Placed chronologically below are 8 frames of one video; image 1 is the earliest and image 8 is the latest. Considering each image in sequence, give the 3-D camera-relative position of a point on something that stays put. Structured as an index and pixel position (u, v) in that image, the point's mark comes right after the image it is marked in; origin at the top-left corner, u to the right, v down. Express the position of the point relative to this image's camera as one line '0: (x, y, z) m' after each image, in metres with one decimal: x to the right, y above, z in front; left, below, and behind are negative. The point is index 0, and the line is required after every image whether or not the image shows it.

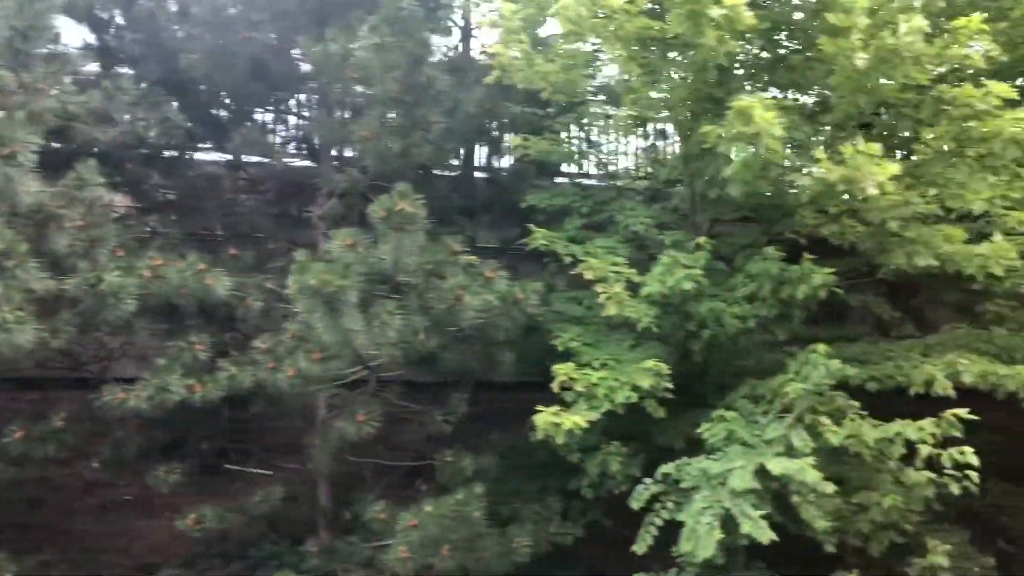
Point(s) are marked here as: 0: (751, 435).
0: (+1.1, -0.7, +4.9) m
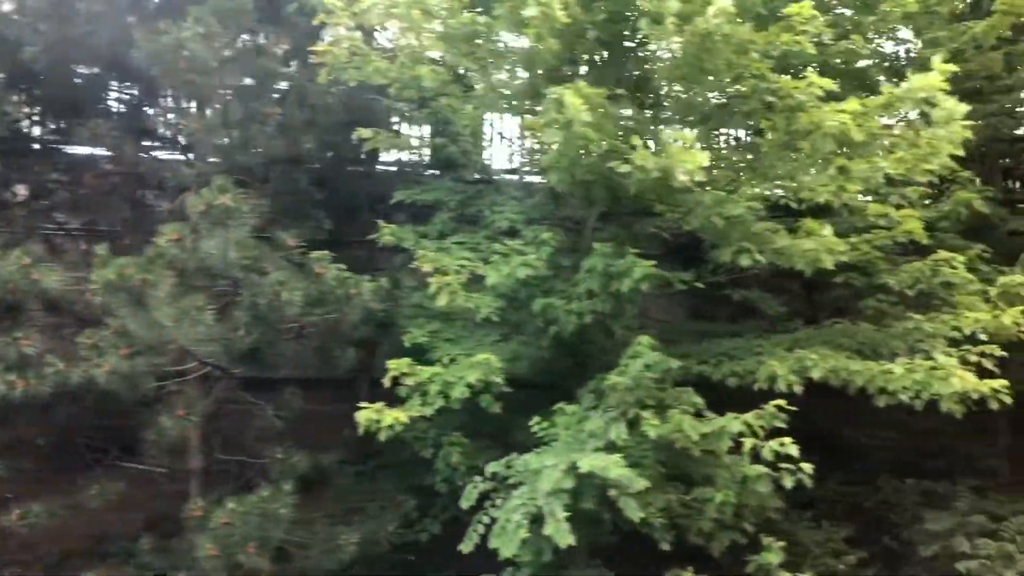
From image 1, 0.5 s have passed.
0: (+0.3, -0.6, +4.9) m
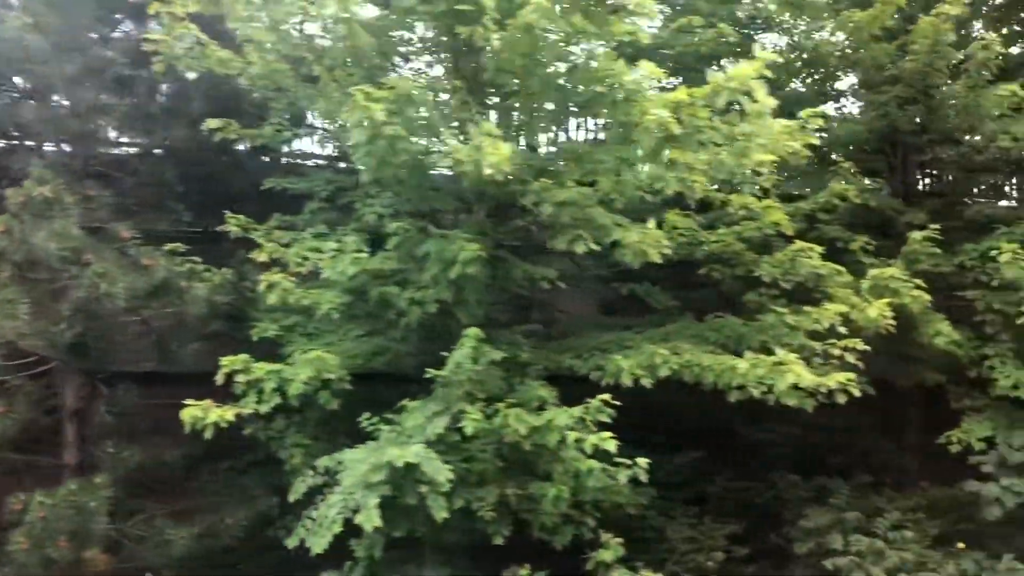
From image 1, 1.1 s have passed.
0: (-0.5, -0.6, +4.8) m
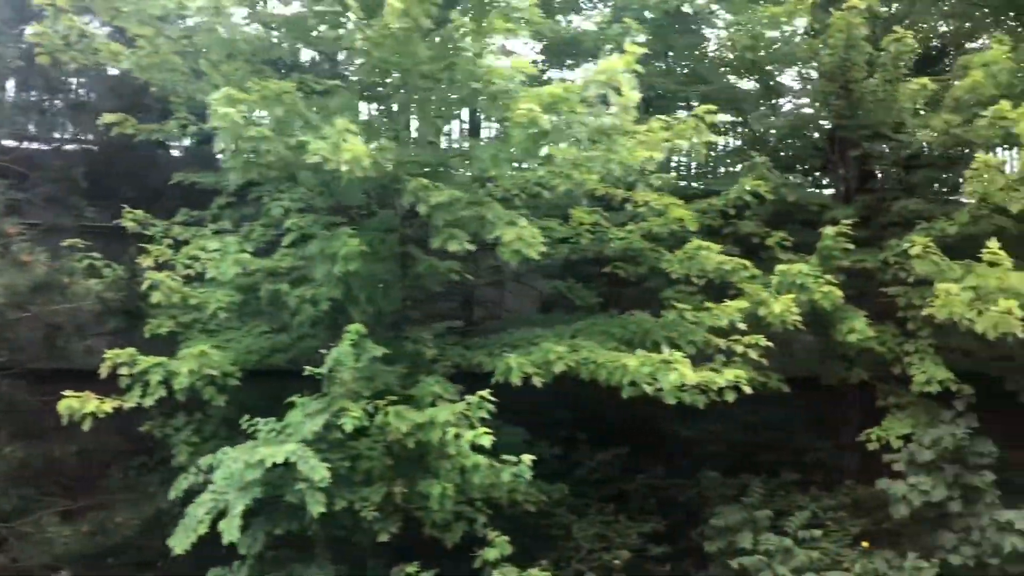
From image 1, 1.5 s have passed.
0: (-1.0, -0.6, +4.8) m
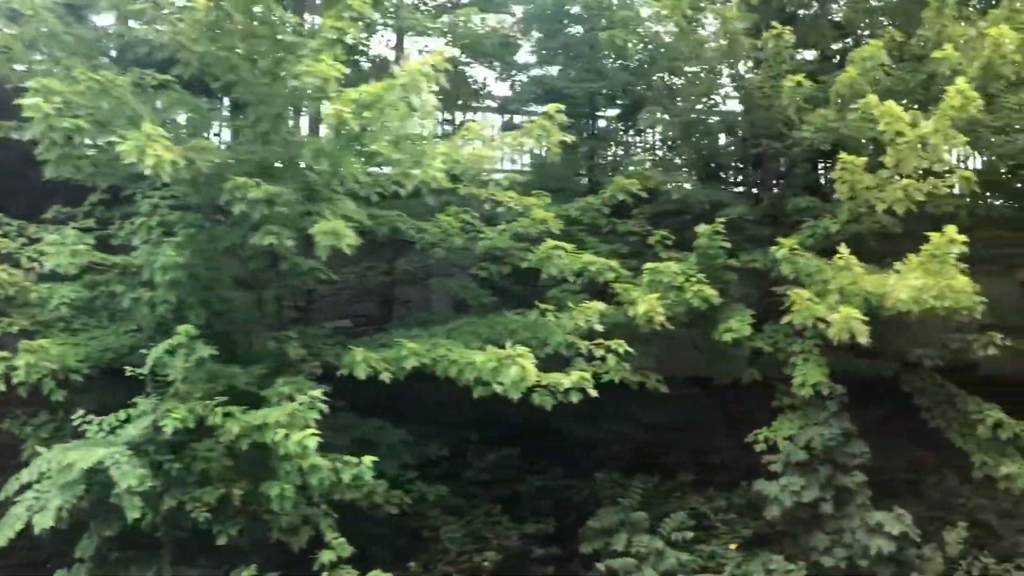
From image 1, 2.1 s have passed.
0: (-1.7, -0.6, +4.7) m
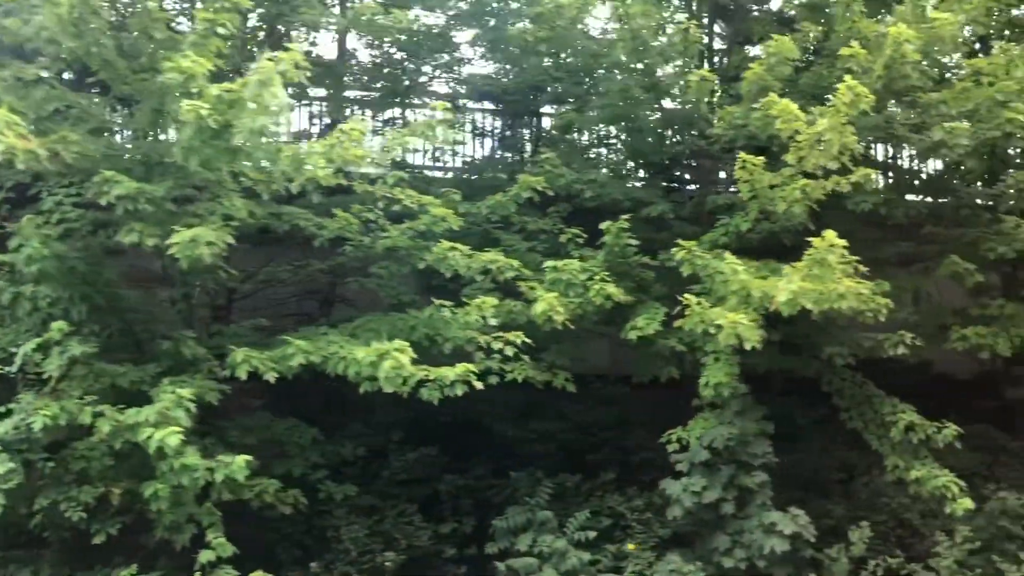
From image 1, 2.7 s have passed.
0: (-2.3, -0.6, +4.7) m
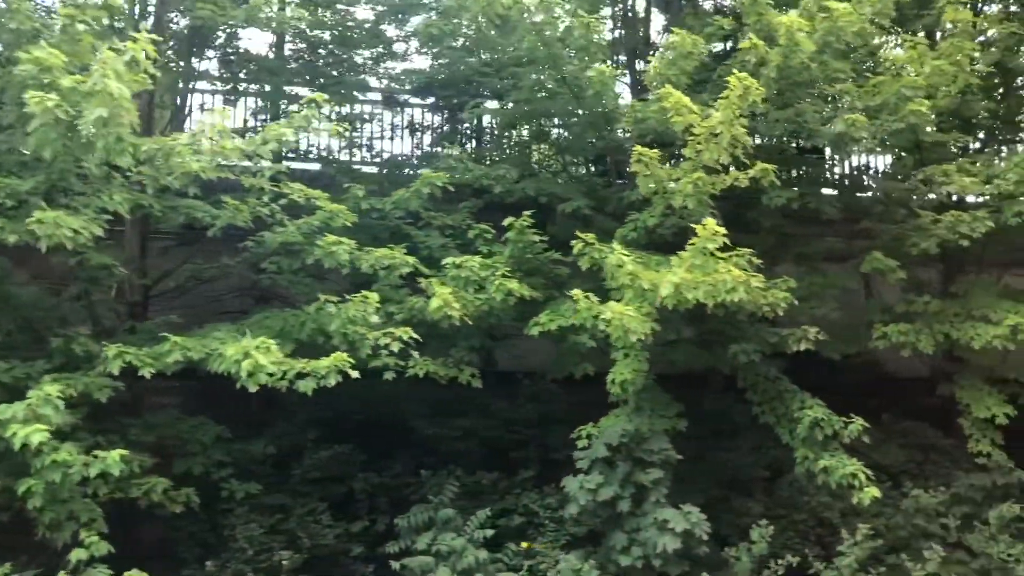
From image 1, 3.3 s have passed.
0: (-2.8, -0.6, +4.6) m
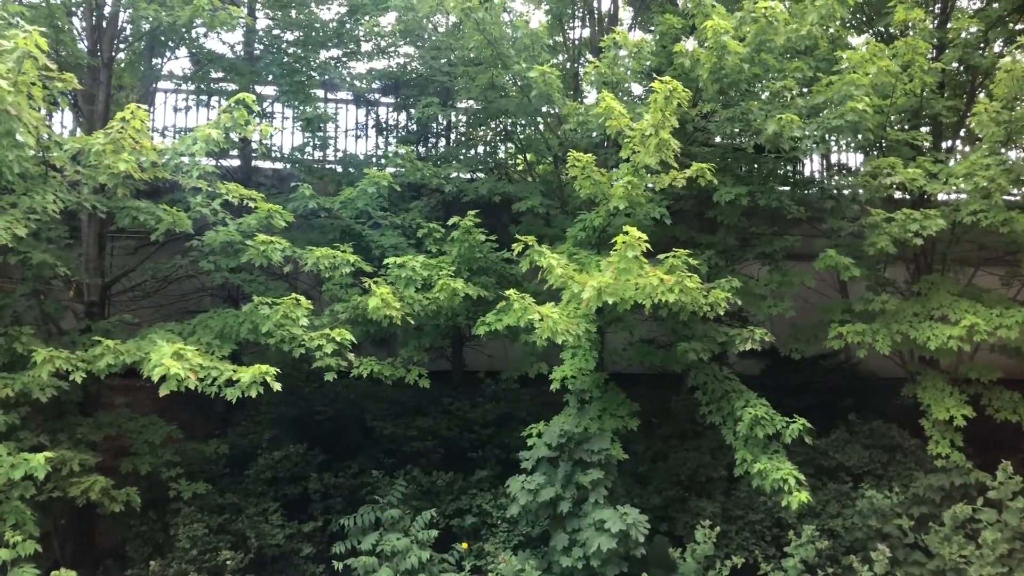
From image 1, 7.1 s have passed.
0: (-3.1, -0.6, +4.6) m
